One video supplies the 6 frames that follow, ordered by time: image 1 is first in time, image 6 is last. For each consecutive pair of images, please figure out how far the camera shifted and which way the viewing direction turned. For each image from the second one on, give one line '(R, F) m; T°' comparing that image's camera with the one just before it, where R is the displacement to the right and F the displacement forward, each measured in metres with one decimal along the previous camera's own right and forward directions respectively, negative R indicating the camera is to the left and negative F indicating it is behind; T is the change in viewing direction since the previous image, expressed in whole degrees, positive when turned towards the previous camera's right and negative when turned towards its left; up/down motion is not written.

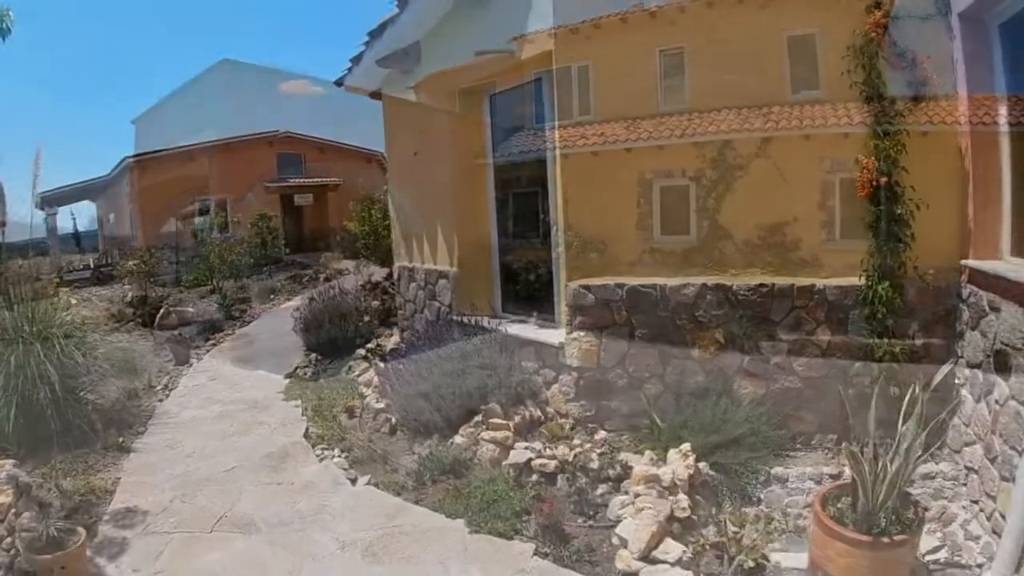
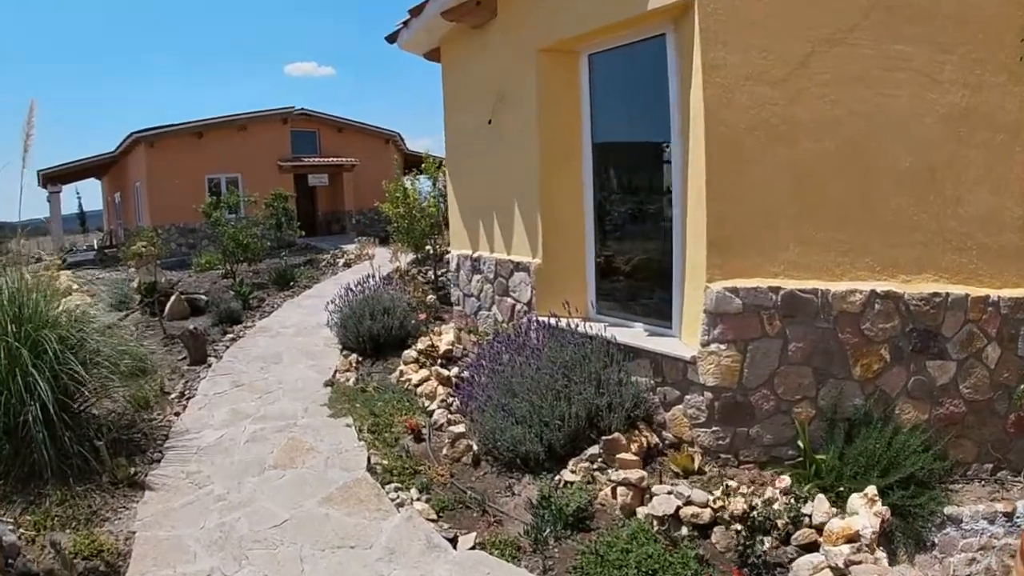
(-0.7, +1.1) m; 0°
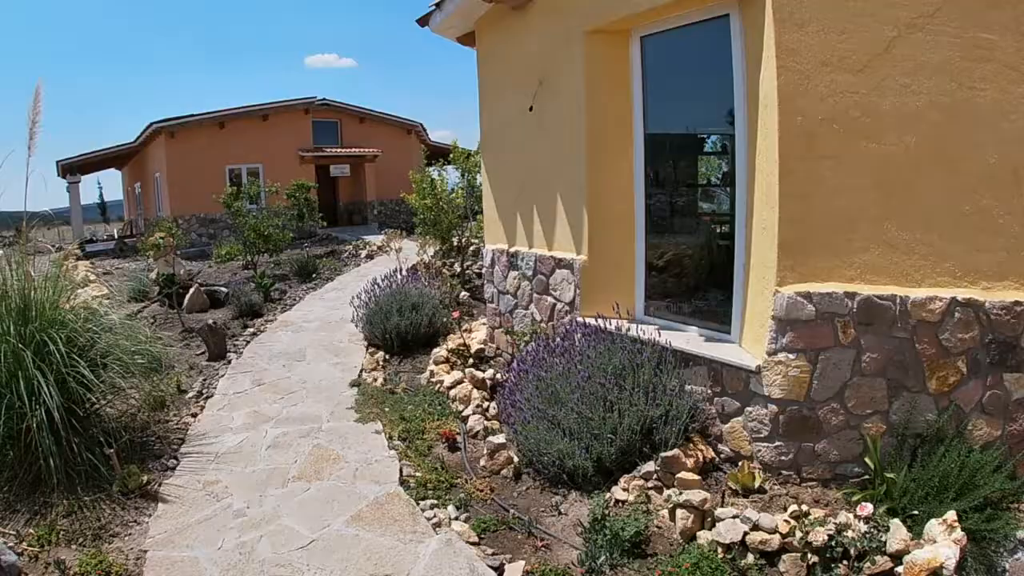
(-0.2, +0.4) m; -1°
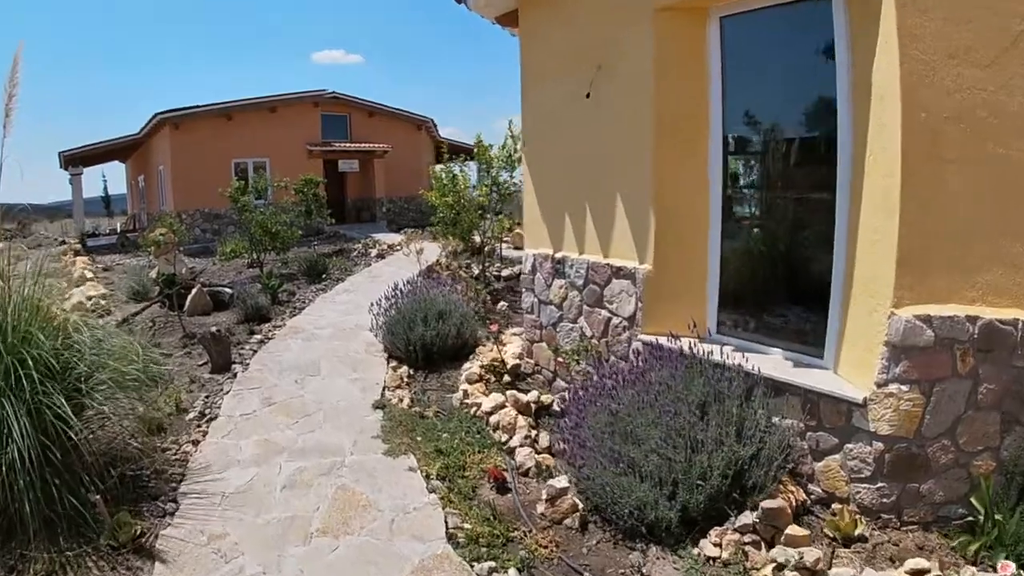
(-0.3, +0.6) m; 0°
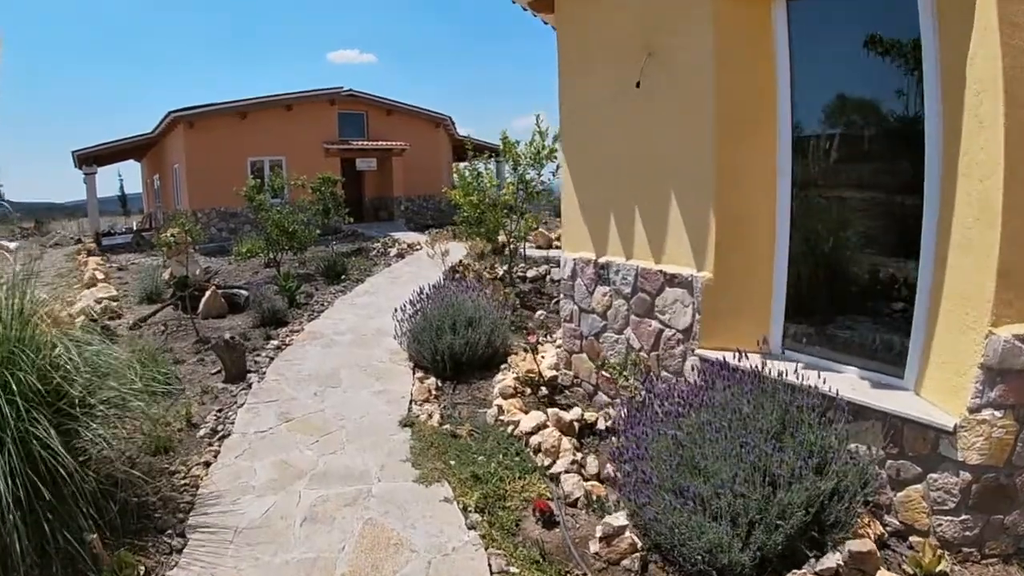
(-0.1, +0.4) m; -1°
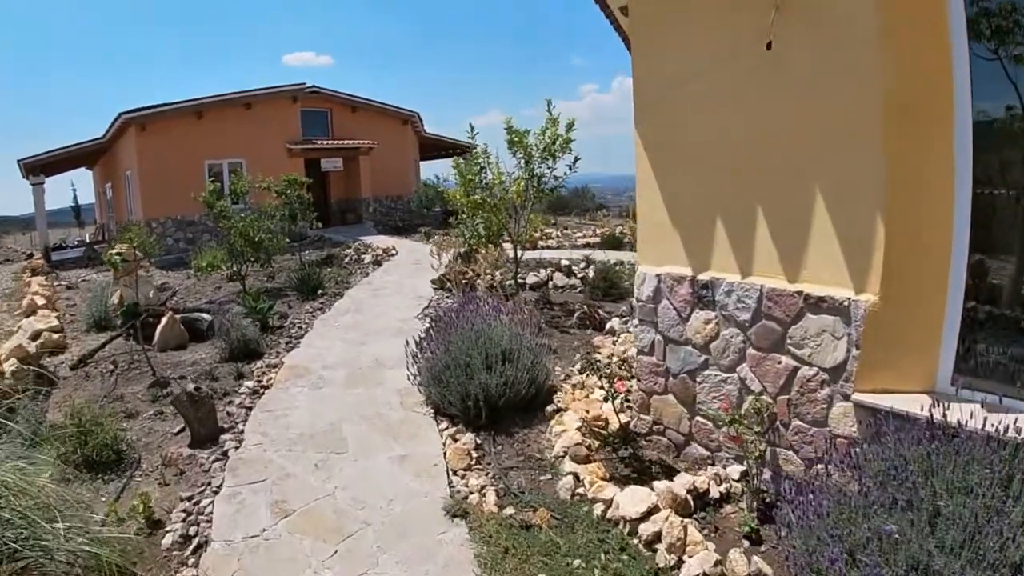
(-0.5, +1.1) m; +3°
